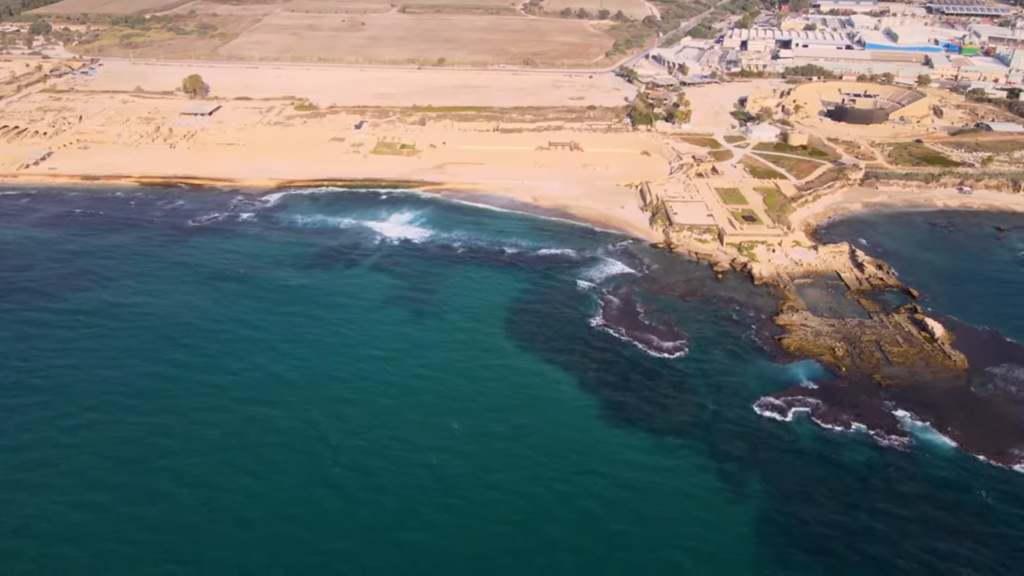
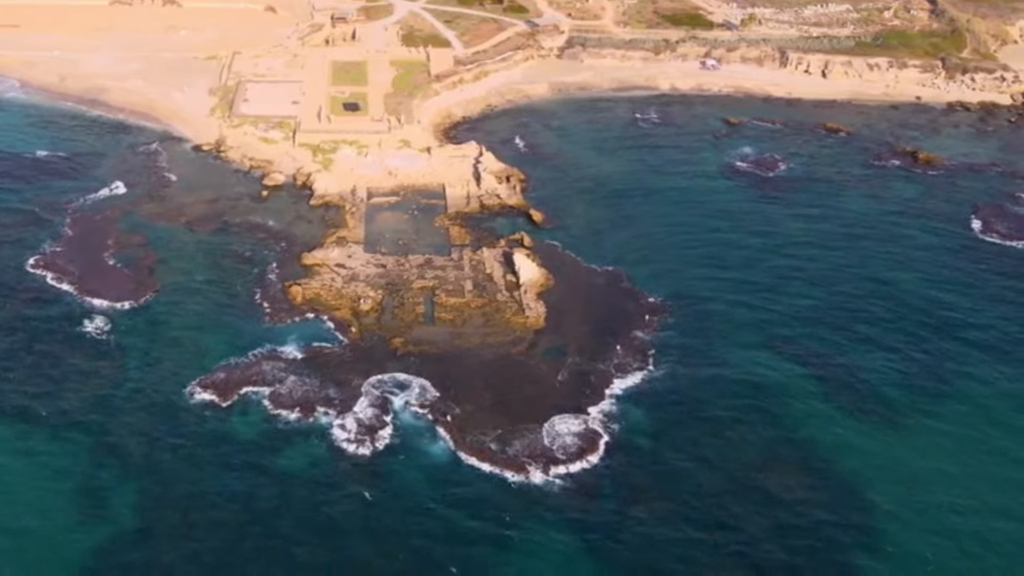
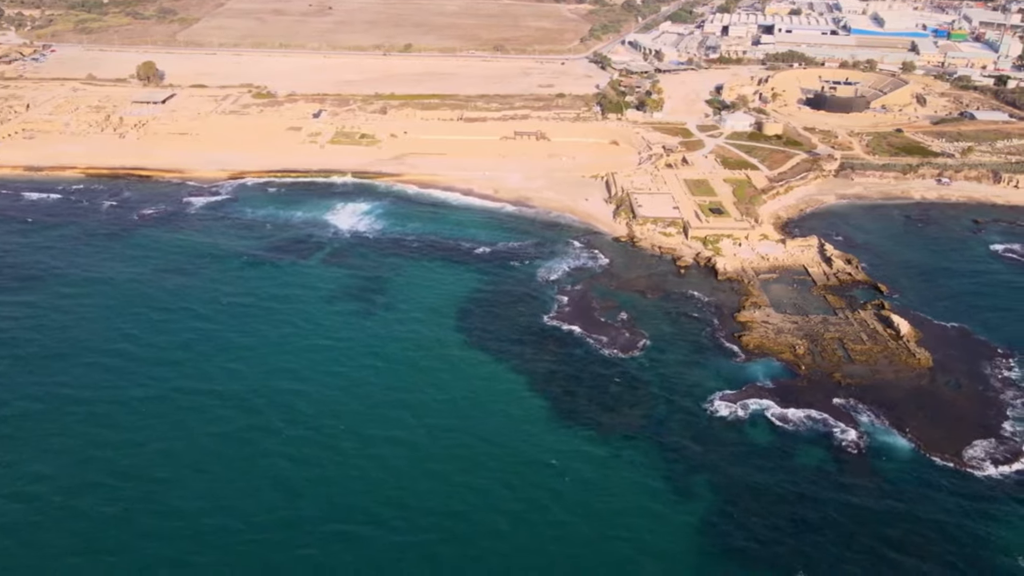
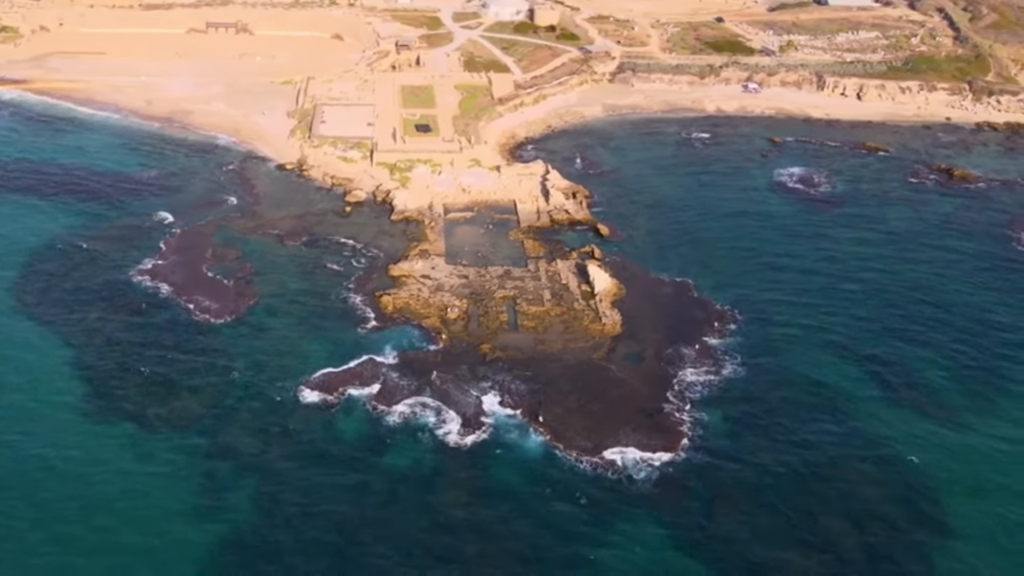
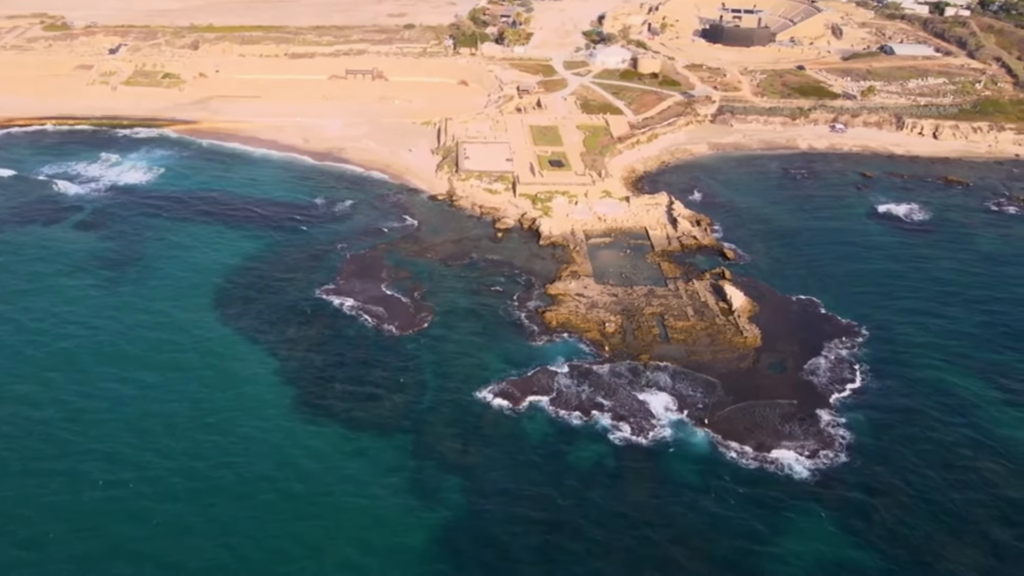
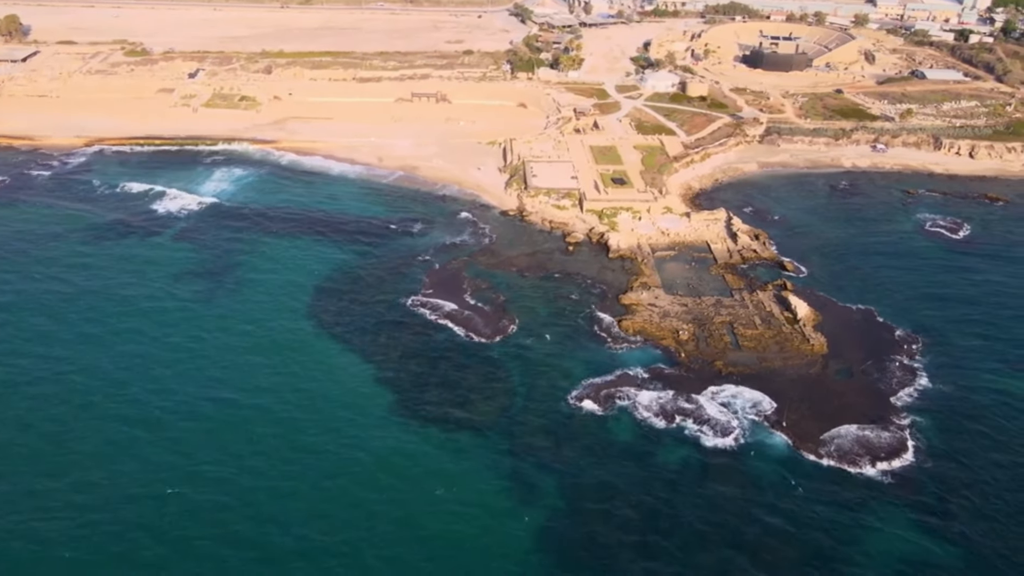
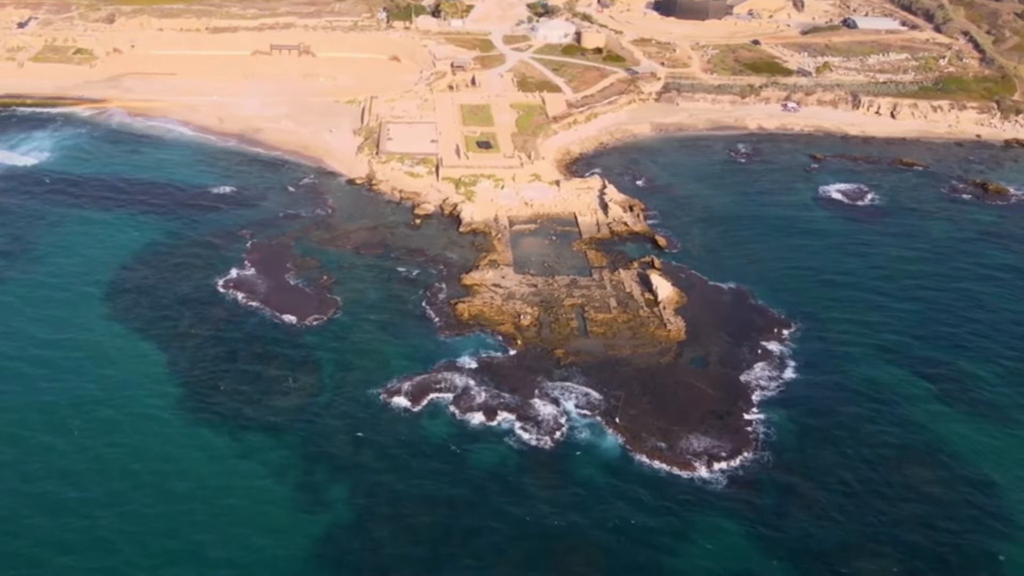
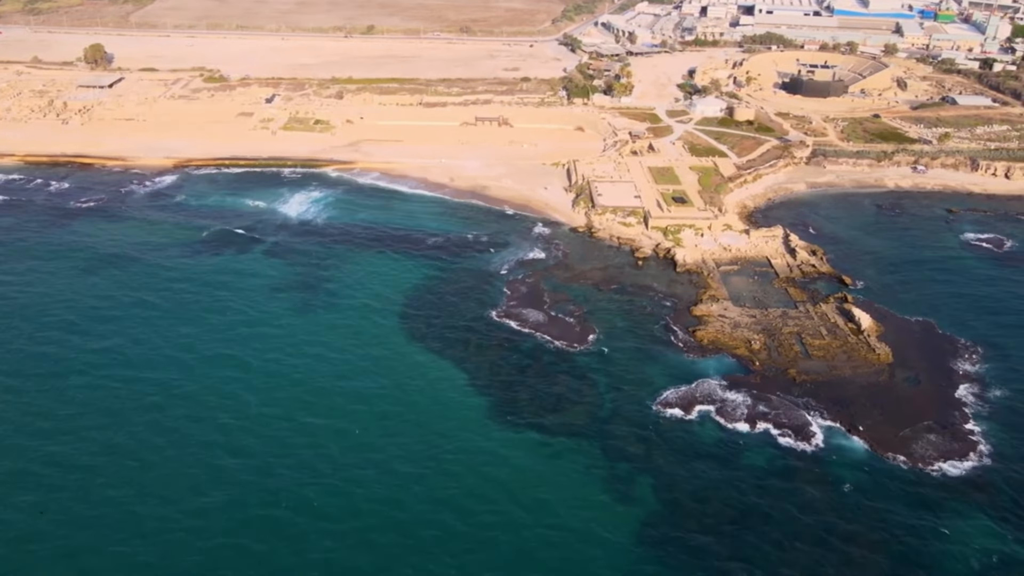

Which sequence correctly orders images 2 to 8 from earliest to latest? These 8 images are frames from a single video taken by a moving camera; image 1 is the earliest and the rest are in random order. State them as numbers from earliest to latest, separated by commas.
3, 8, 6, 5, 7, 4, 2
